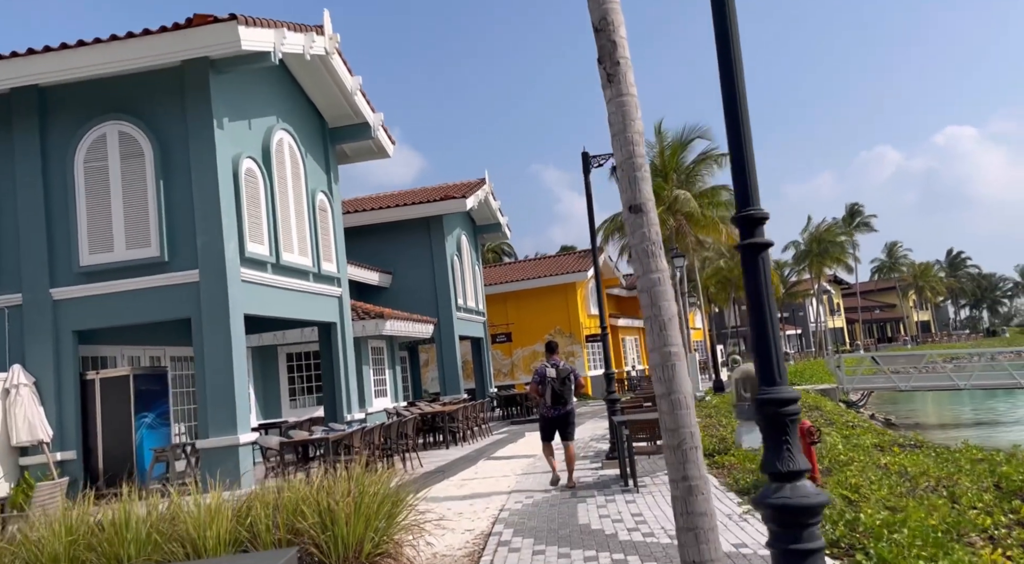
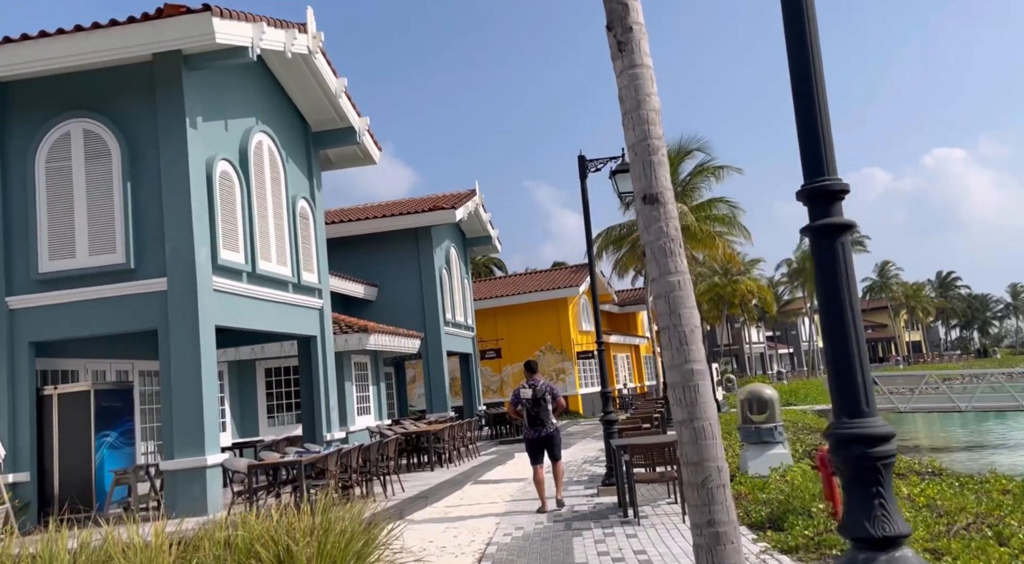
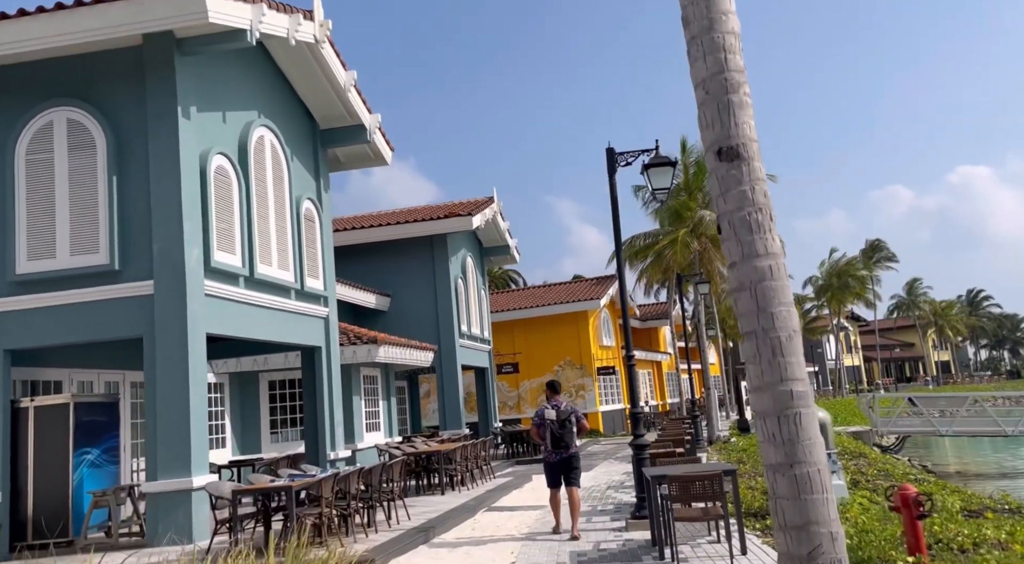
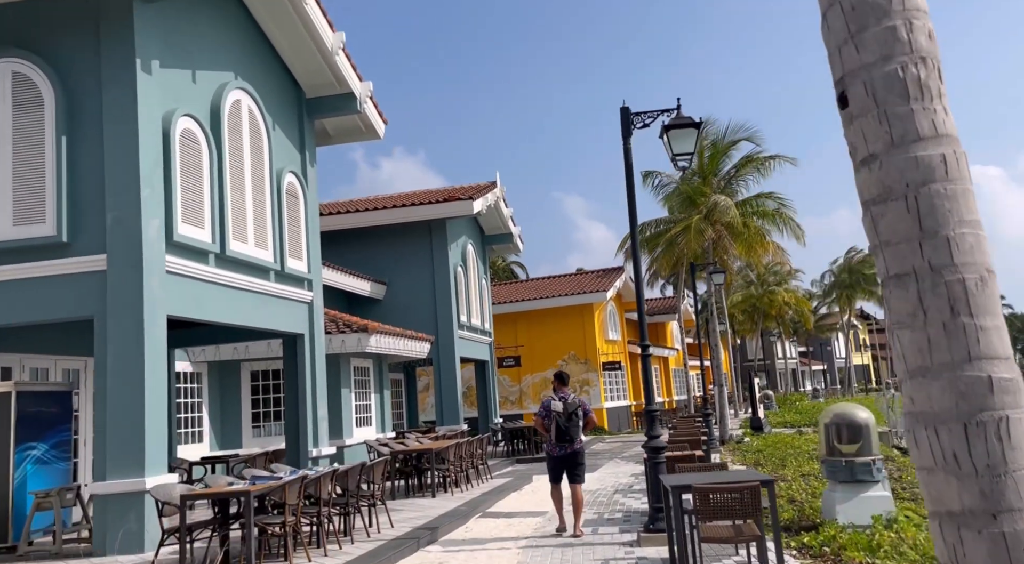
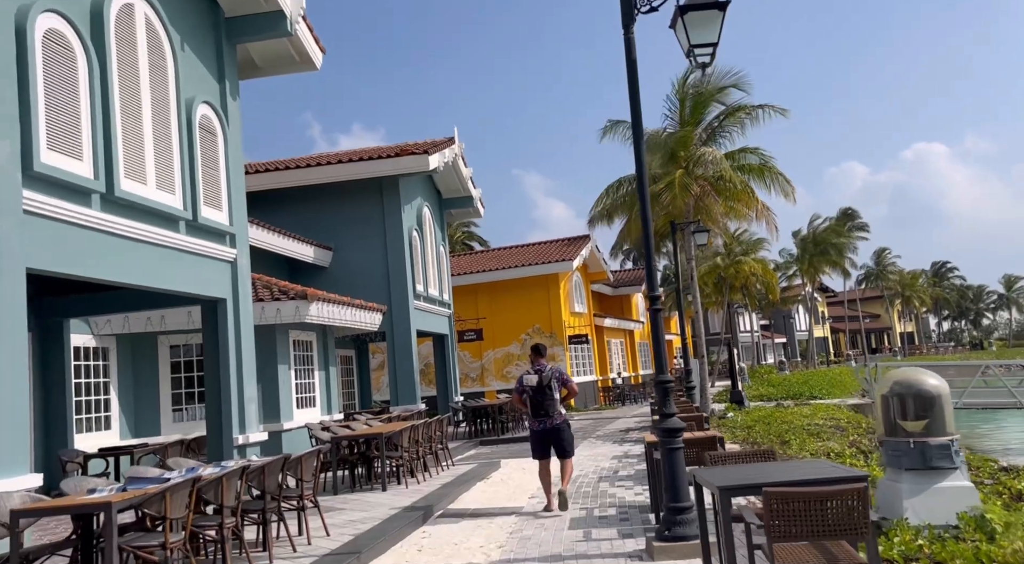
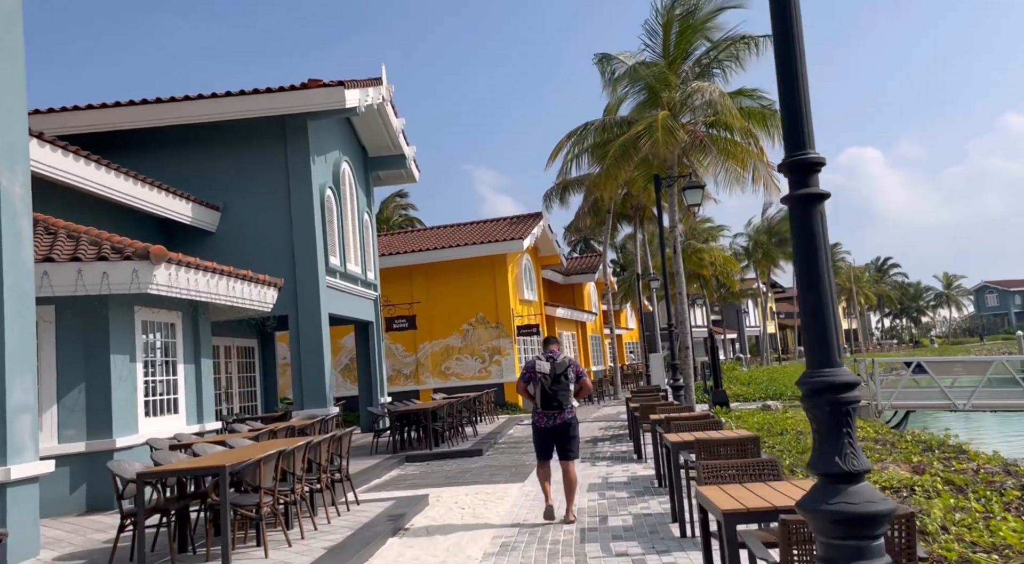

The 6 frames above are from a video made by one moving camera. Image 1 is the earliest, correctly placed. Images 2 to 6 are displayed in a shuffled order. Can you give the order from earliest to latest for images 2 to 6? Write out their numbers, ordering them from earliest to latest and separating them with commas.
2, 3, 4, 5, 6
